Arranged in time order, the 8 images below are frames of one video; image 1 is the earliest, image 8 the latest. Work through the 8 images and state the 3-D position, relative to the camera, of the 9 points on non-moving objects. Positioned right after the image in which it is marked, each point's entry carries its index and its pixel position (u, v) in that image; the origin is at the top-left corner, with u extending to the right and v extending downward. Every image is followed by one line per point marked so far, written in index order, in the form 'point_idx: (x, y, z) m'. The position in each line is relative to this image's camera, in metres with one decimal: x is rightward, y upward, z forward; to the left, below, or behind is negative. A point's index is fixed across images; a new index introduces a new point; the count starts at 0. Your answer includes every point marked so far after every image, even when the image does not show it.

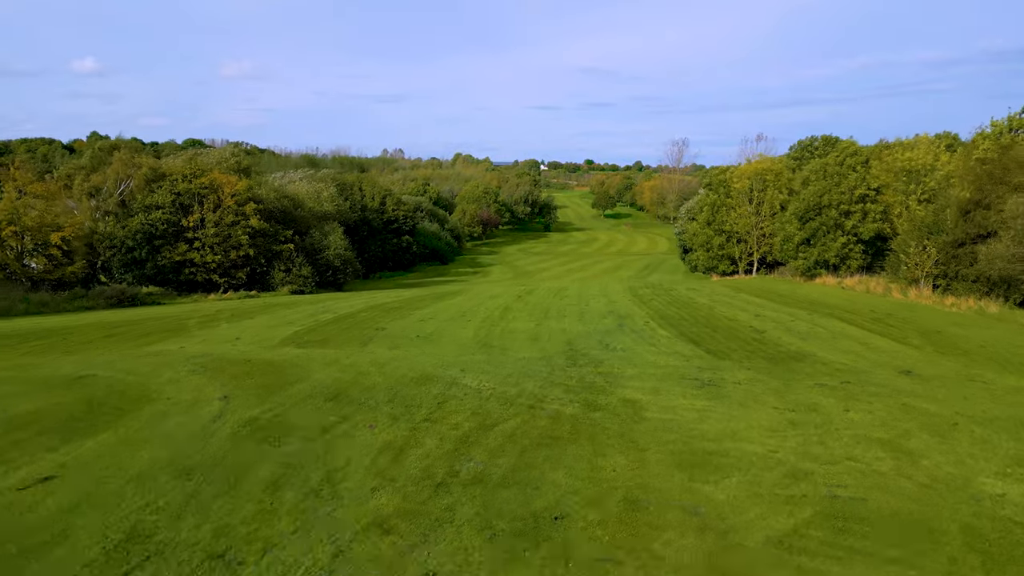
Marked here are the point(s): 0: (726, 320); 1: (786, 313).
0: (+8.0, -1.2, +17.8) m
1: (+11.2, -1.0, +19.3) m
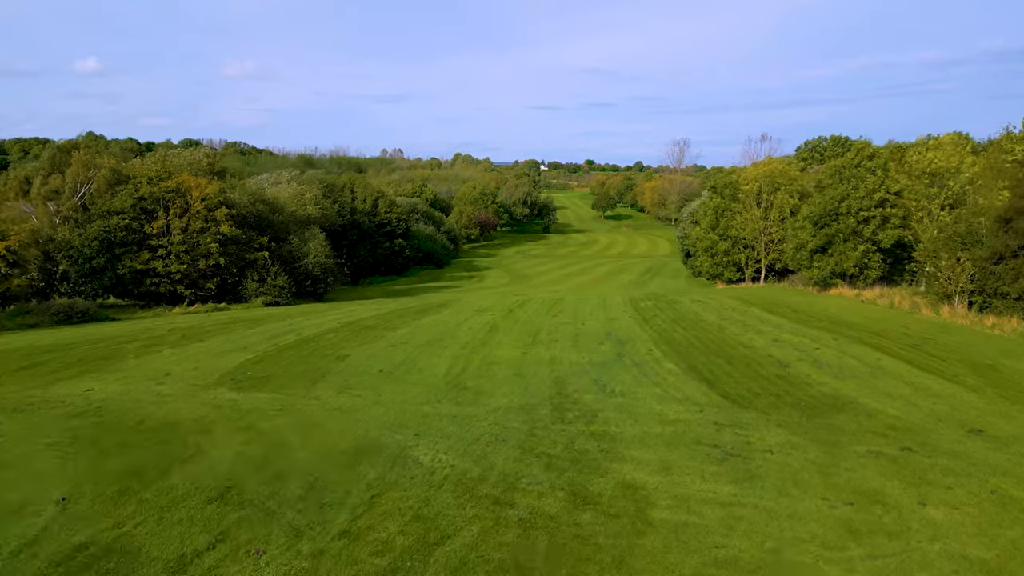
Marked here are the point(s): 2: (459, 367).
0: (+7.5, -1.9, +15.5) m
1: (+10.6, -1.7, +17.0) m
2: (-1.5, -2.2, +13.3) m
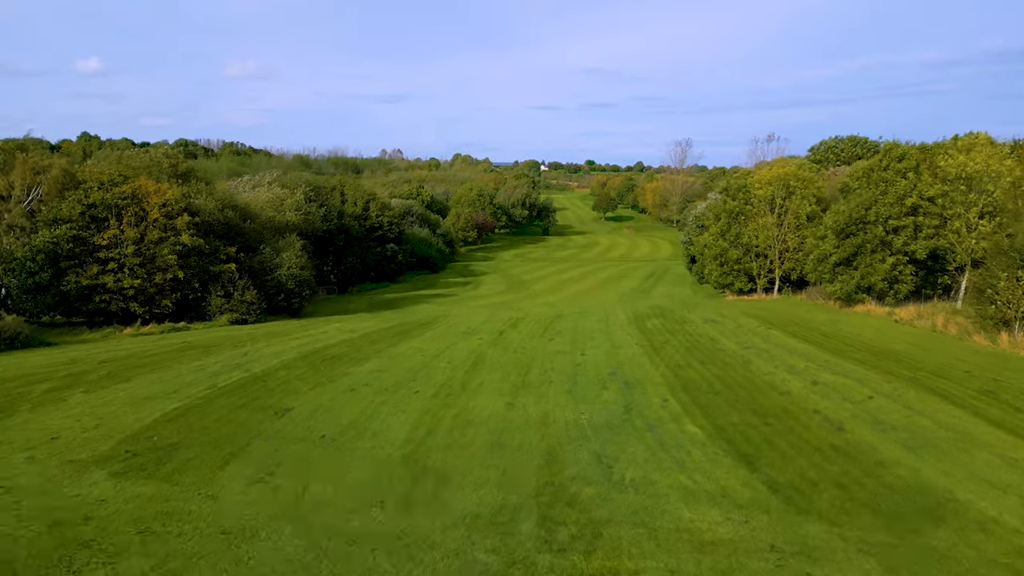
0: (+7.1, -2.8, +12.7) m
1: (+10.2, -2.6, +14.2) m
2: (-1.9, -3.1, +10.5) m
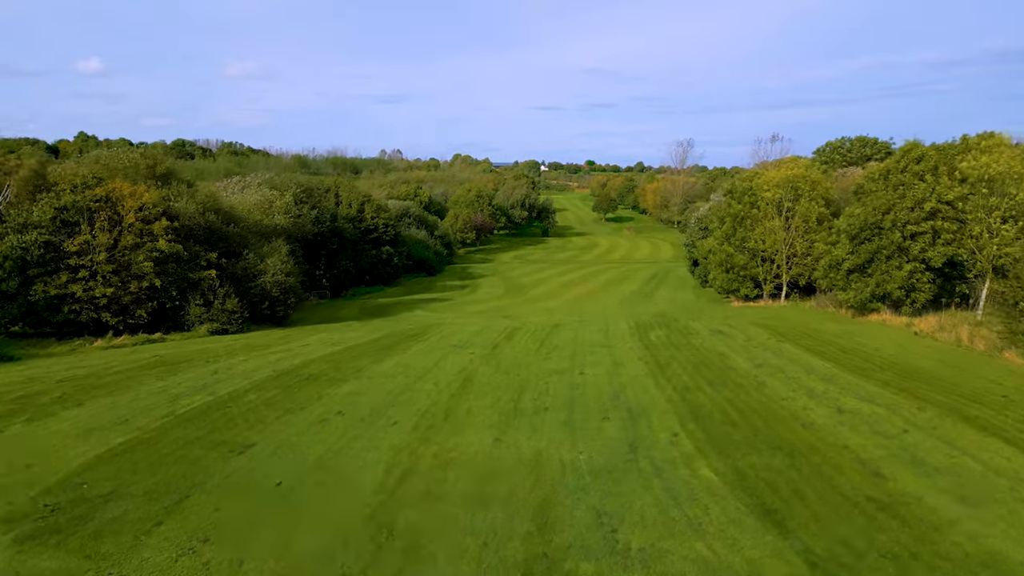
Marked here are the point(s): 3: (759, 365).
0: (+6.8, -3.3, +11.3) m
1: (+9.9, -3.1, +12.8) m
2: (-2.2, -3.6, +9.1) m
3: (+8.8, -2.7, +16.9) m
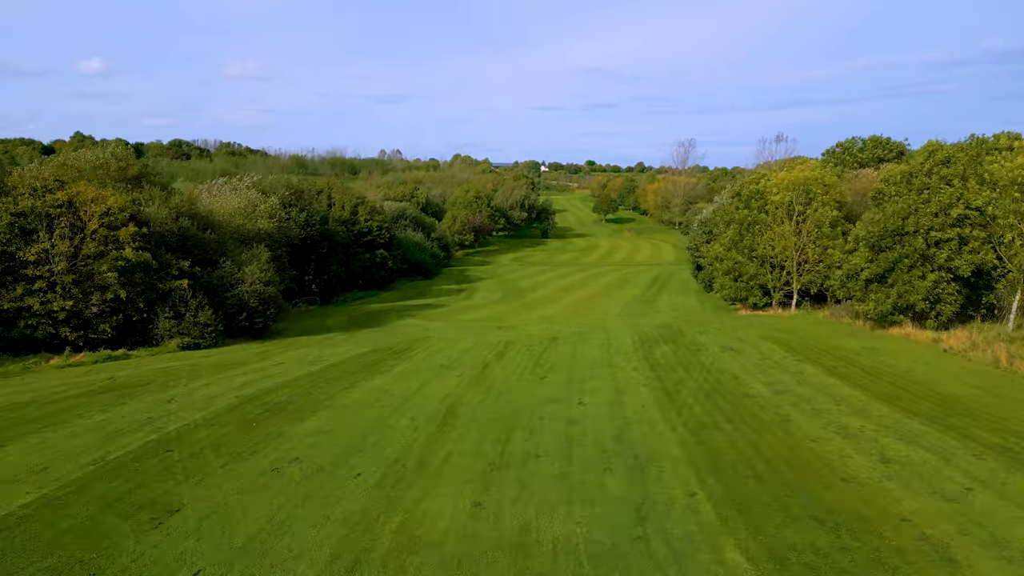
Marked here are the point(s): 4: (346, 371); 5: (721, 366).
0: (+6.5, -3.8, +9.5) m
1: (+9.6, -3.7, +11.0) m
2: (-2.5, -4.1, +7.3) m
3: (+8.5, -3.3, +15.1) m
4: (-6.4, -3.2, +18.2) m
5: (+8.0, -3.0, +18.2) m
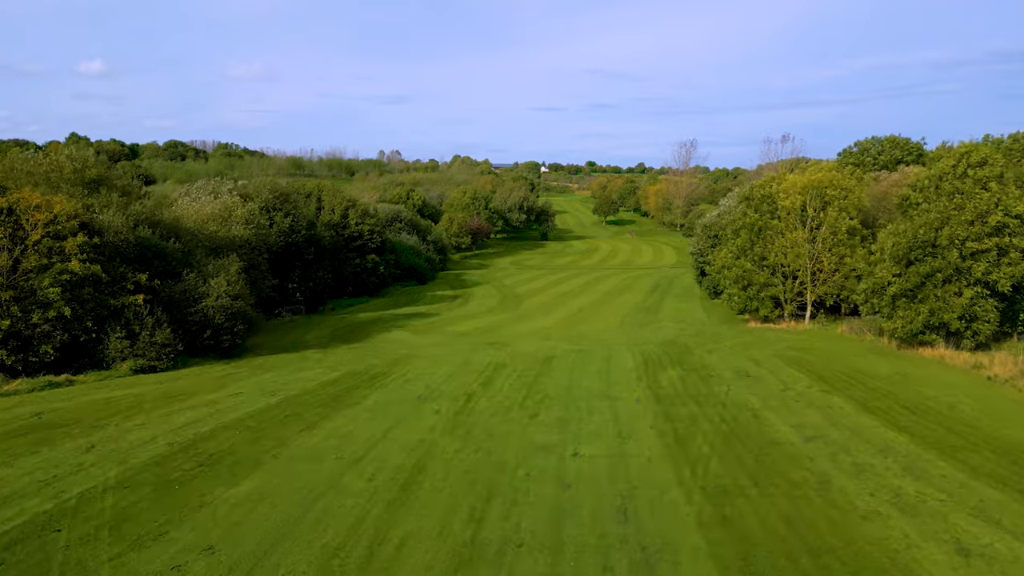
0: (+6.0, -4.5, +7.2) m
1: (+9.1, -4.4, +8.7) m
2: (-3.0, -4.8, +5.0) m
3: (+8.0, -4.0, +12.8) m
4: (-6.8, -3.9, +16.0) m
5: (+7.6, -3.7, +15.9) m
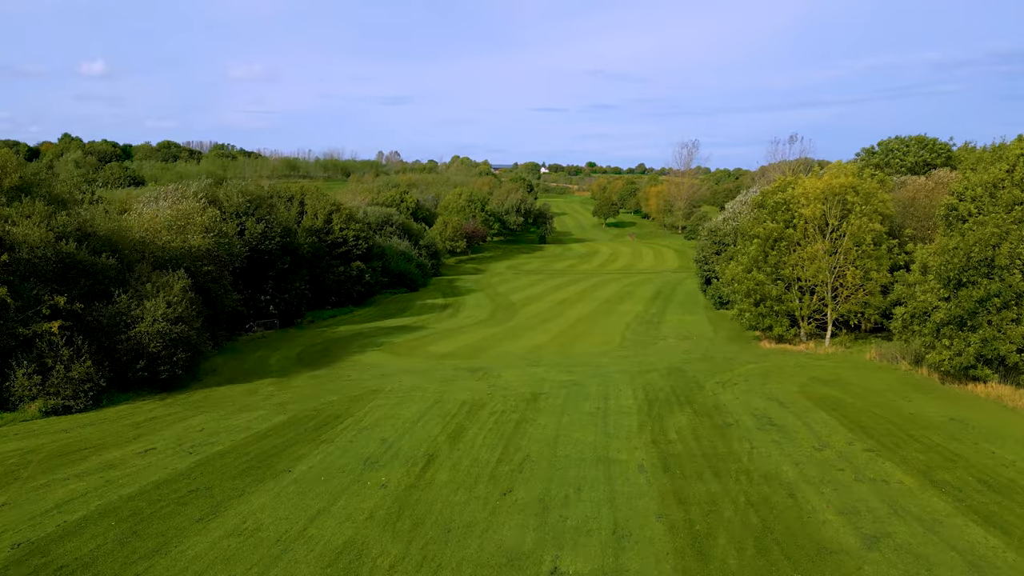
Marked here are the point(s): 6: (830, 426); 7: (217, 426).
0: (+5.2, -5.5, +4.0) m
1: (+8.3, -5.4, +5.5) m
2: (-3.8, -5.8, +1.8) m
3: (+7.2, -5.0, +9.6) m
4: (-7.6, -4.9, +12.8) m
5: (+6.8, -4.7, +12.7) m
6: (+10.2, -4.5, +15.3) m
7: (-10.2, -4.8, +16.4) m
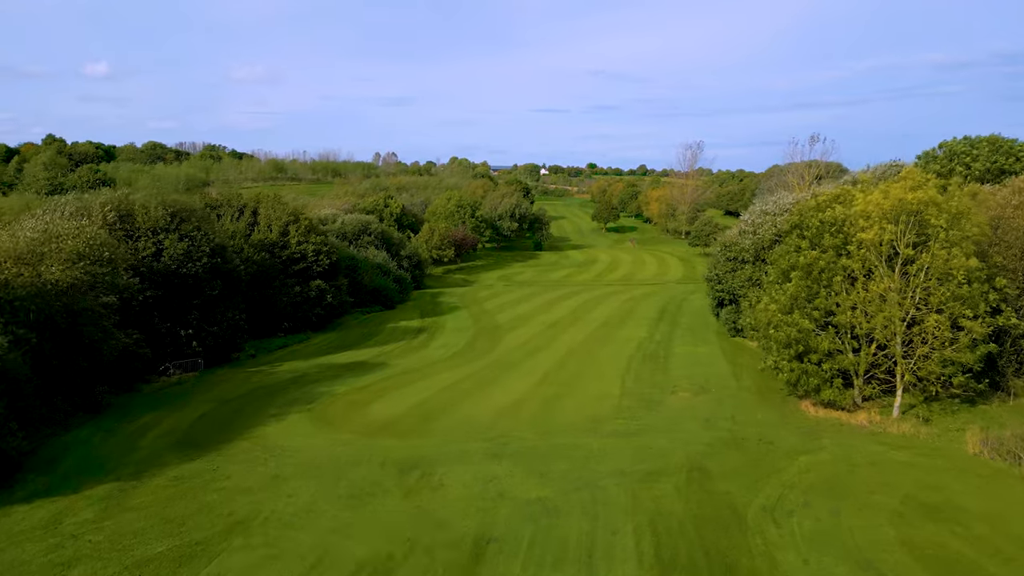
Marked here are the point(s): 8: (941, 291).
0: (+3.4, -7.7, -3.1) m
1: (+6.6, -7.5, -1.7) m
2: (-5.6, -8.0, -5.3) m
3: (+5.4, -7.2, +2.4) m
4: (-9.4, -7.1, +5.7) m
5: (+5.0, -6.9, +5.6) m
6: (+8.5, -6.7, +8.2) m
7: (-12.0, -7.0, +9.3) m
8: (+17.9, 0.0, +19.8) m
